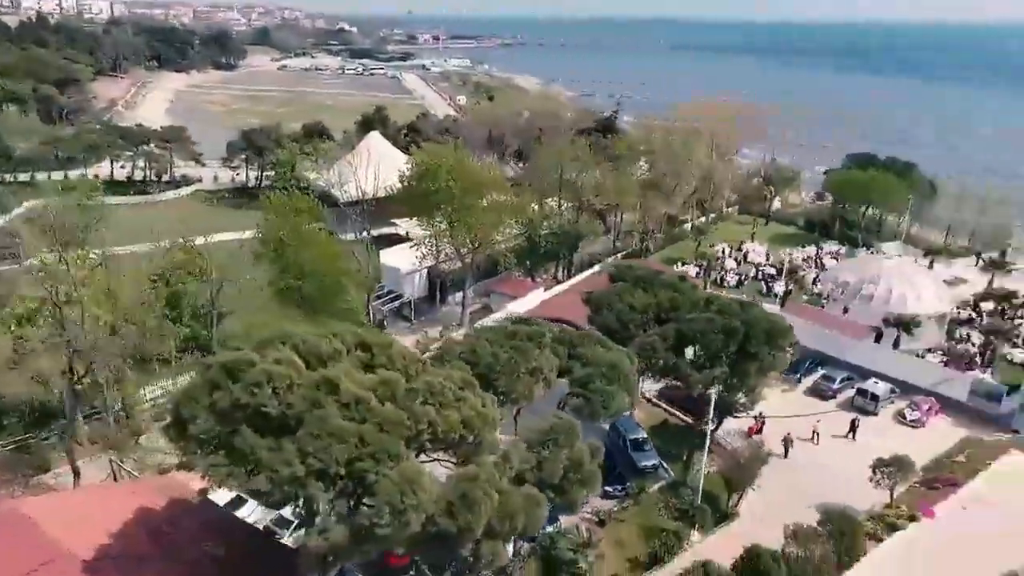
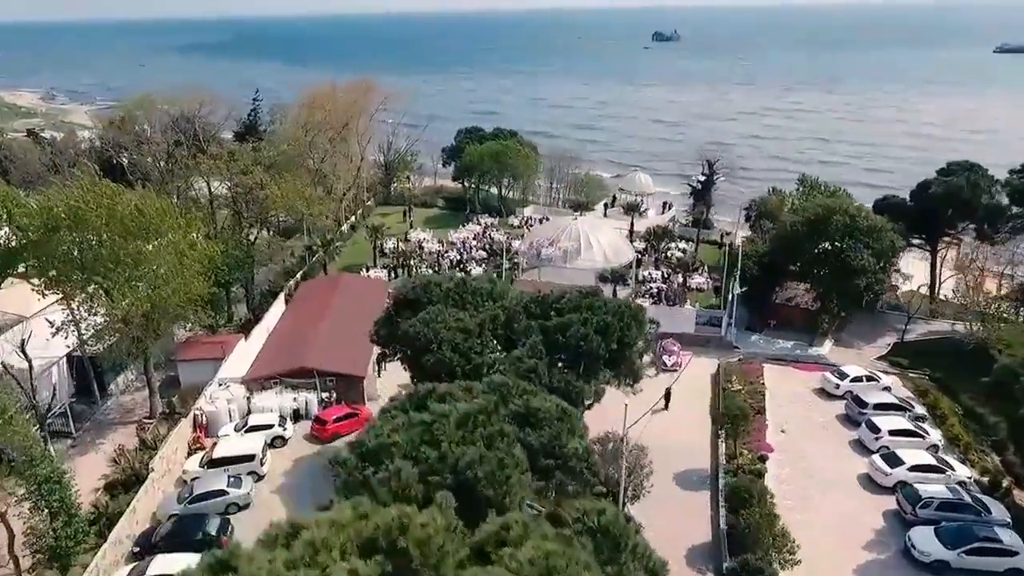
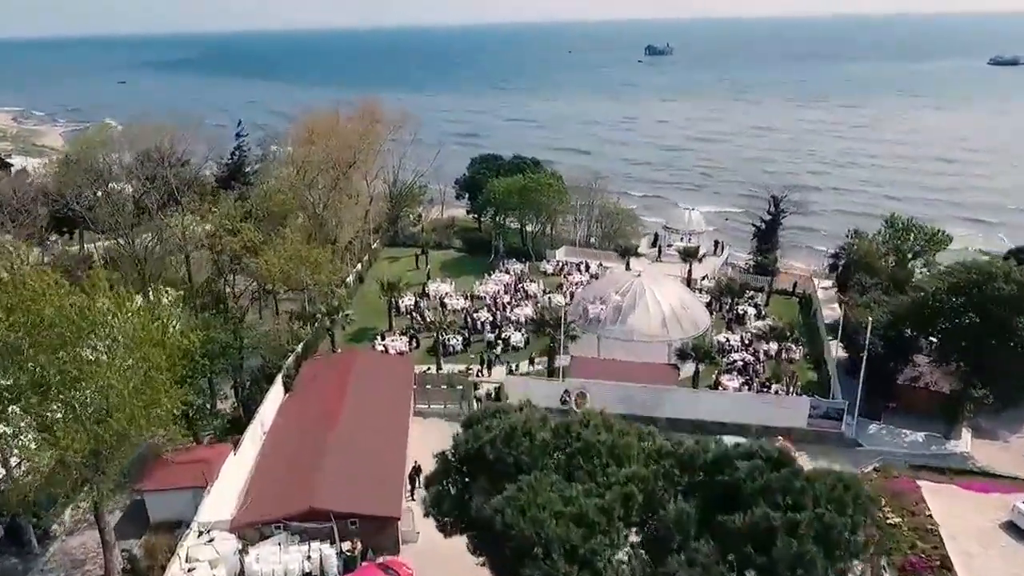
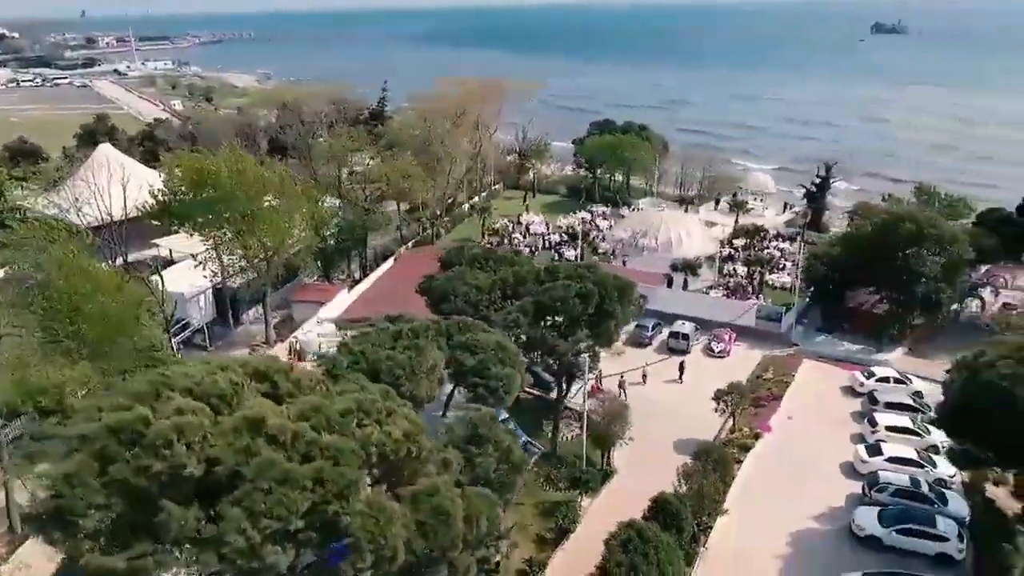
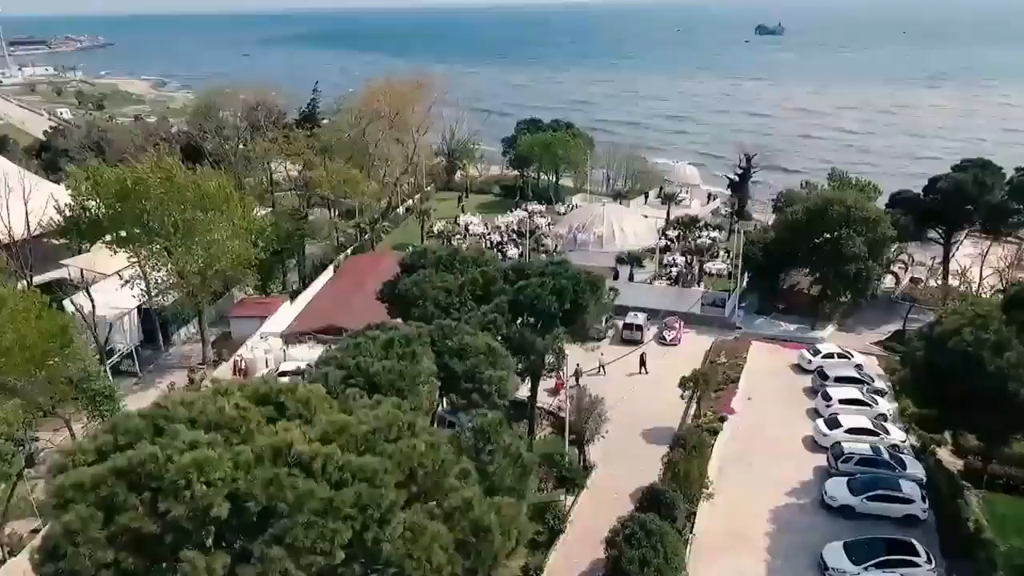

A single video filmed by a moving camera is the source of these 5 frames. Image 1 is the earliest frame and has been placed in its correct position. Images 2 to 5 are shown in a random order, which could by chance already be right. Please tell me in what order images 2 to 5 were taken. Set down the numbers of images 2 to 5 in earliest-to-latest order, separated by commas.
4, 5, 2, 3
